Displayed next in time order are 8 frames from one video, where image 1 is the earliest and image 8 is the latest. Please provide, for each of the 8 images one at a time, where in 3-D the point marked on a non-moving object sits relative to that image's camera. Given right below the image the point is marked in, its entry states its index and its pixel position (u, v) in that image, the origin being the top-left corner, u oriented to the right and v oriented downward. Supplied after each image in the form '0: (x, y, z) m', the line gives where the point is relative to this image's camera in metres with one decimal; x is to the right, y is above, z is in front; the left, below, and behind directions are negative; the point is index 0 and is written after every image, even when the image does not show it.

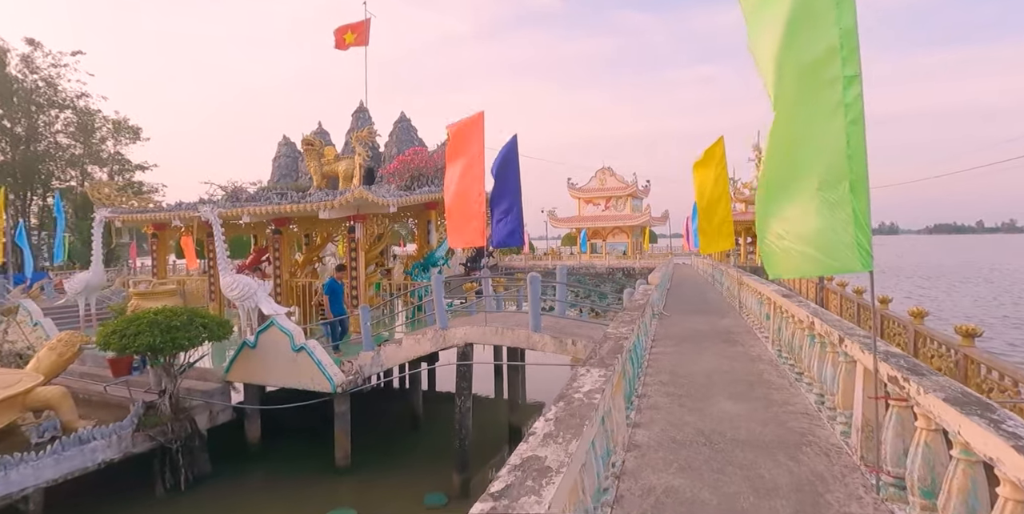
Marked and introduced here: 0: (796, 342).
0: (+2.9, -0.9, +4.7) m
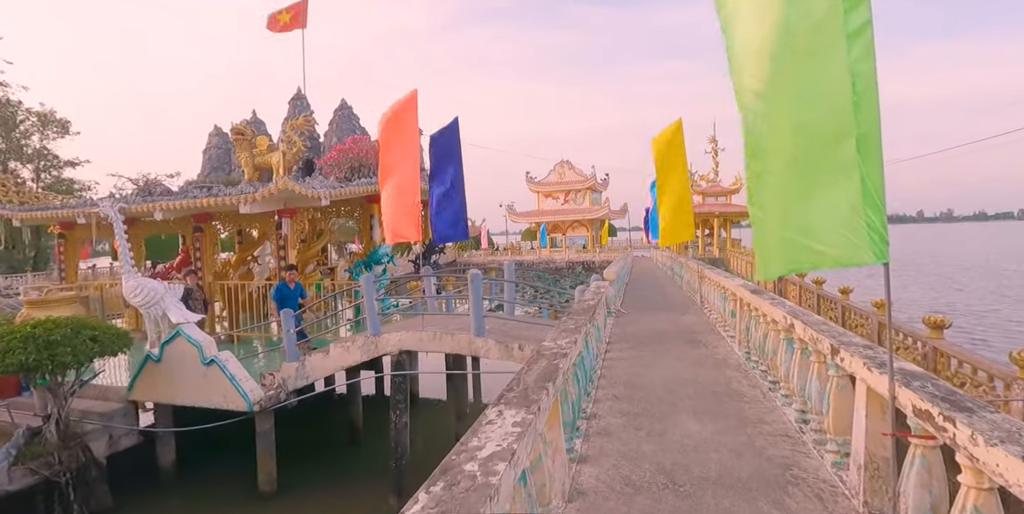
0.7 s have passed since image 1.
0: (+2.2, -0.8, +4.0) m
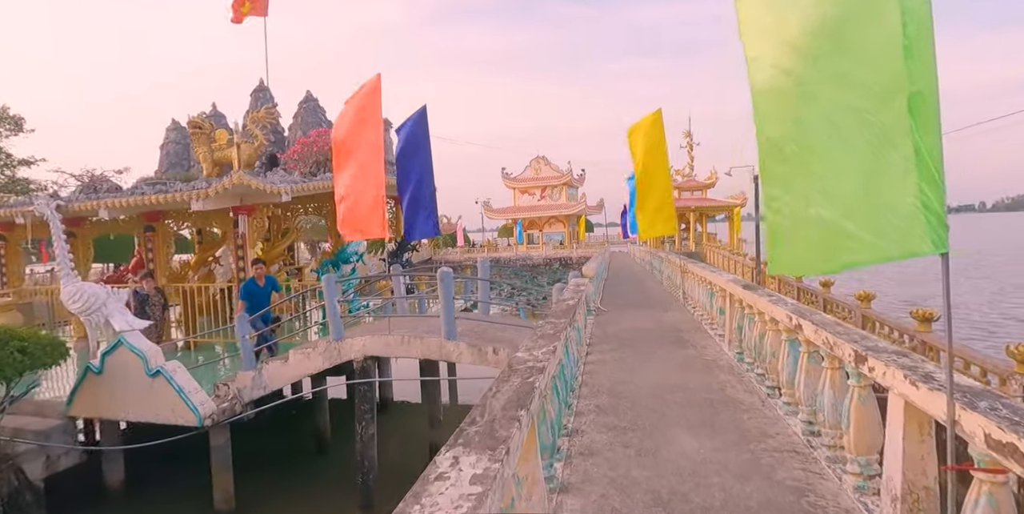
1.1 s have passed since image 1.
0: (+2.0, -0.7, +3.6) m
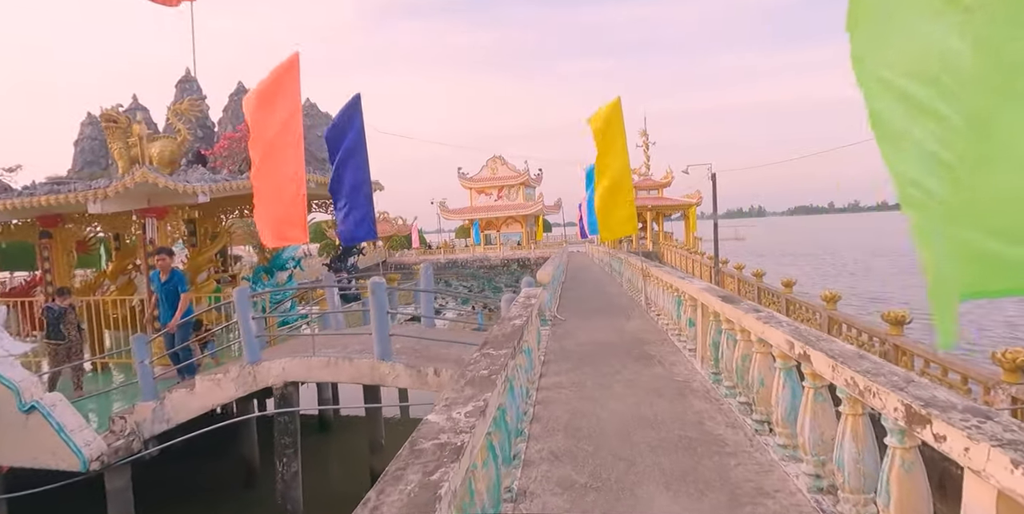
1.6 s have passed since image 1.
0: (+1.5, -0.7, +3.0) m
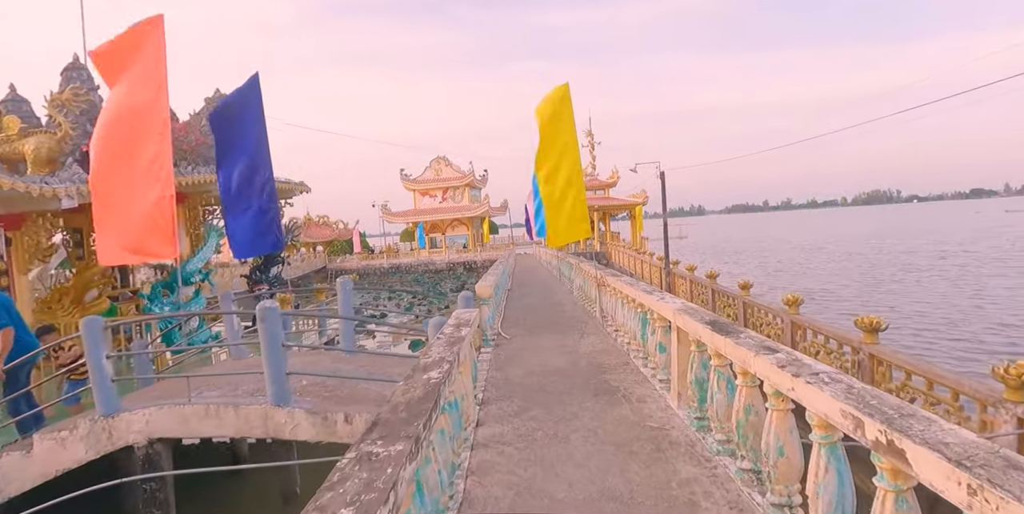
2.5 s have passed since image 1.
0: (+1.2, -0.8, +2.1) m
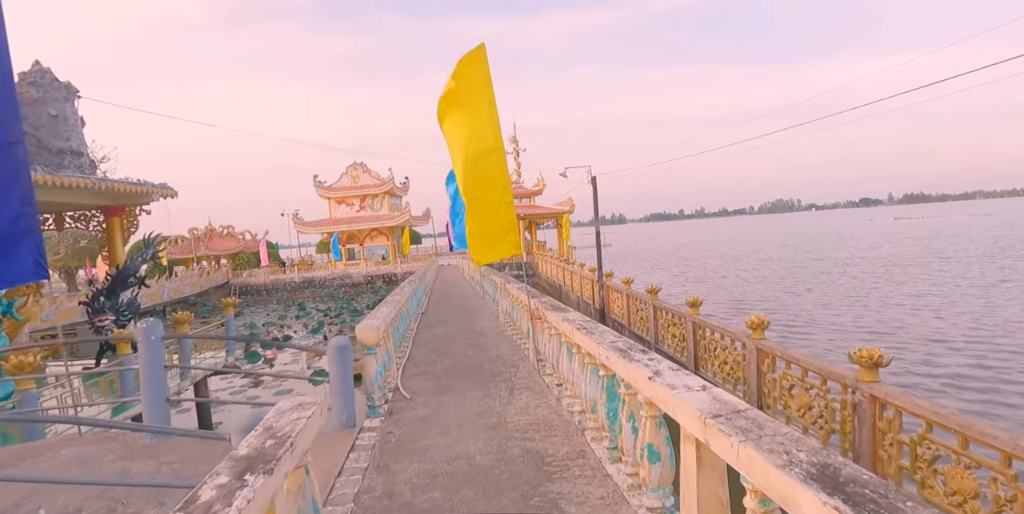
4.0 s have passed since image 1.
0: (+0.9, -0.9, +0.6) m
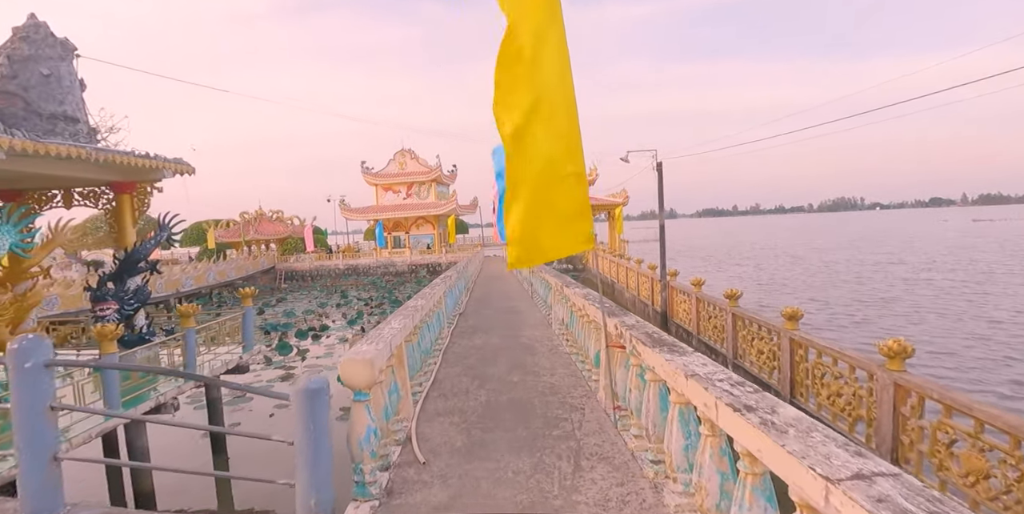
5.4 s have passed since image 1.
0: (+0.9, -1.0, -0.9) m
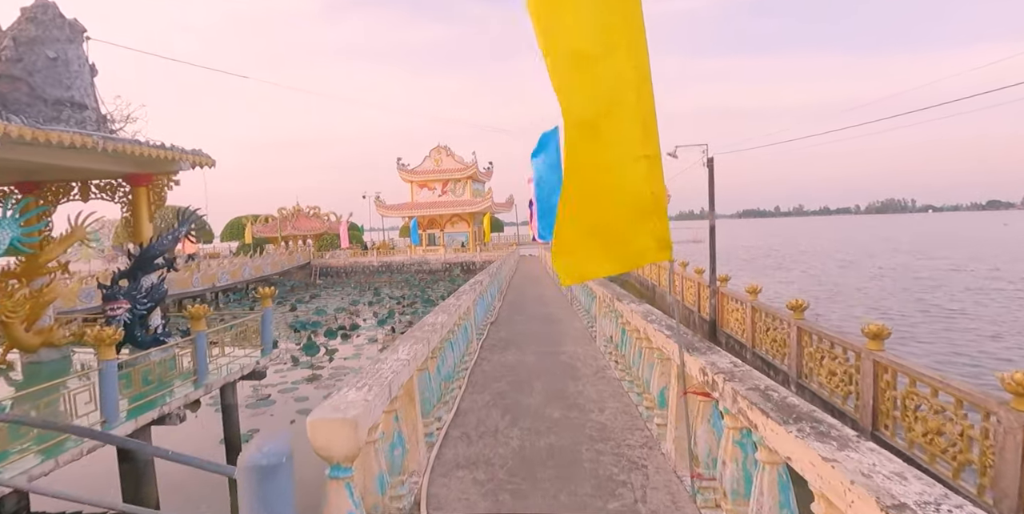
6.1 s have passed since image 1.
0: (+0.8, -1.1, -1.7) m
